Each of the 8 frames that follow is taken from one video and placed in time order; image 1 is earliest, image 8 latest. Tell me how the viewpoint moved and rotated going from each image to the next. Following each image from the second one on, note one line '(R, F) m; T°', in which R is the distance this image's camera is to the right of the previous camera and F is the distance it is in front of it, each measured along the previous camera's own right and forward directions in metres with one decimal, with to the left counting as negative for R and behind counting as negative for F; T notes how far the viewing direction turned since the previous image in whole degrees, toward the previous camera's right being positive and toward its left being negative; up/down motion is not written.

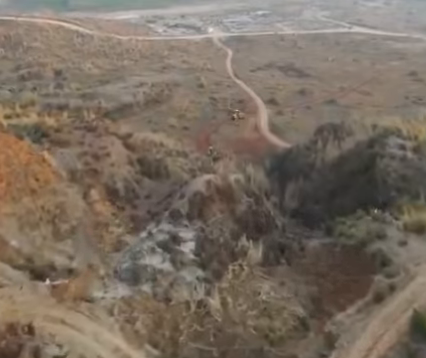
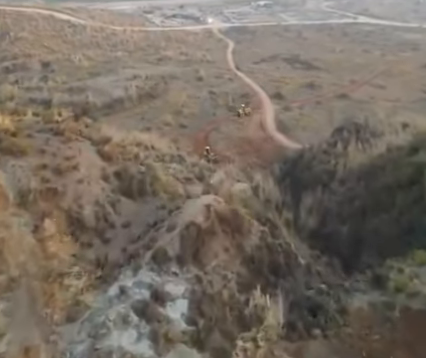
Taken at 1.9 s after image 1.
(0.0, +3.1) m; 0°
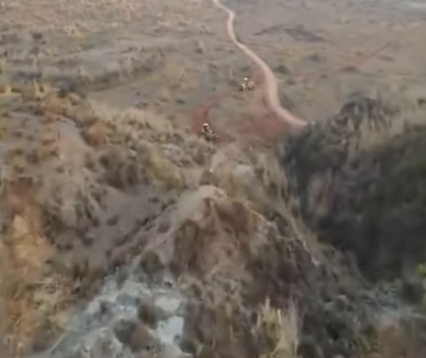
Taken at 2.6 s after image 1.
(0.0, +1.3) m; 0°
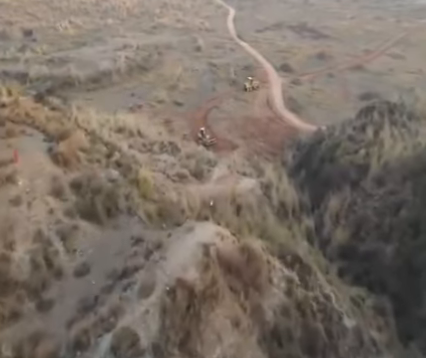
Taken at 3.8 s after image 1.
(0.0, +1.8) m; 0°
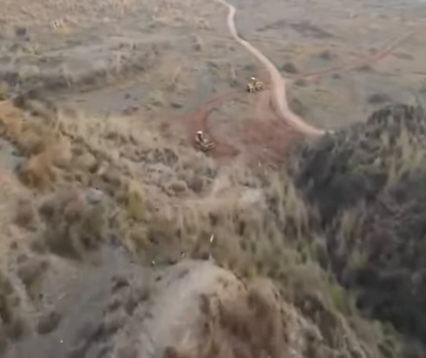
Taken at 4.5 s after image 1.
(0.0, +1.2) m; 0°
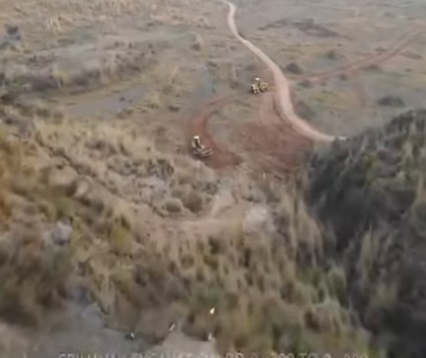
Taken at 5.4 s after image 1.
(0.0, +1.4) m; 0°
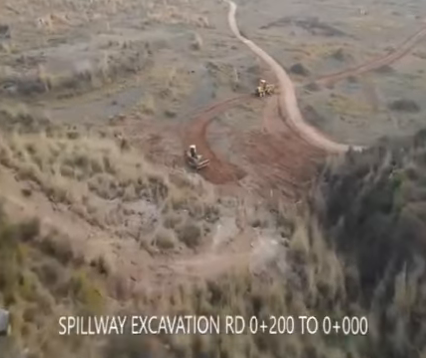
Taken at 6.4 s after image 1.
(0.0, +1.6) m; 0°
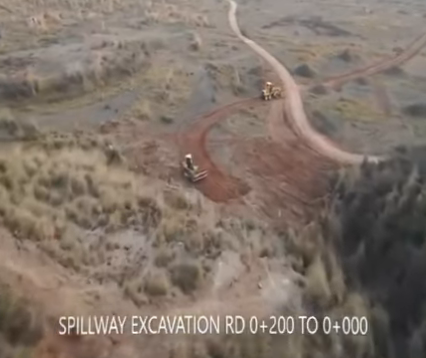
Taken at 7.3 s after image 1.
(0.0, +1.4) m; 0°
